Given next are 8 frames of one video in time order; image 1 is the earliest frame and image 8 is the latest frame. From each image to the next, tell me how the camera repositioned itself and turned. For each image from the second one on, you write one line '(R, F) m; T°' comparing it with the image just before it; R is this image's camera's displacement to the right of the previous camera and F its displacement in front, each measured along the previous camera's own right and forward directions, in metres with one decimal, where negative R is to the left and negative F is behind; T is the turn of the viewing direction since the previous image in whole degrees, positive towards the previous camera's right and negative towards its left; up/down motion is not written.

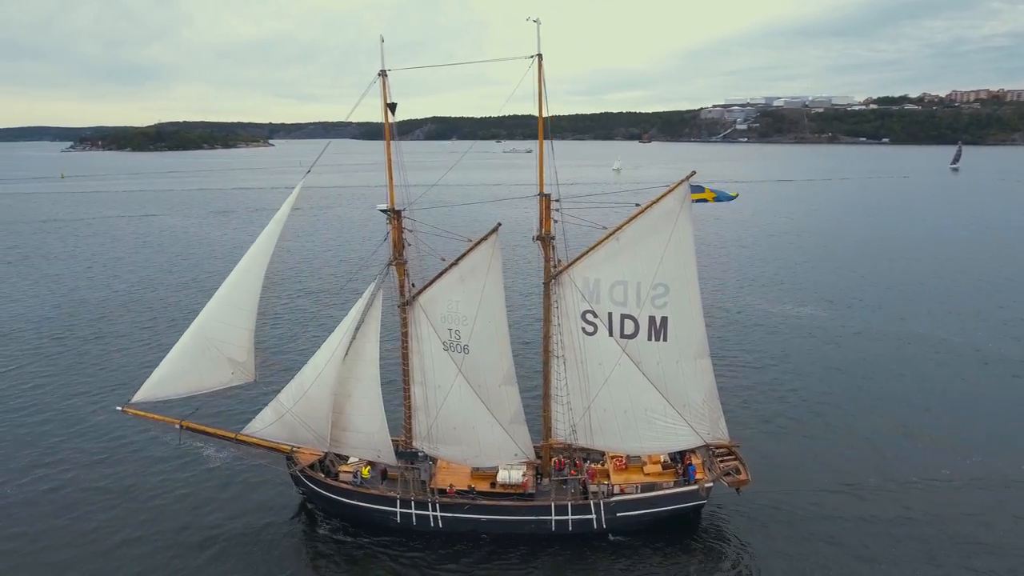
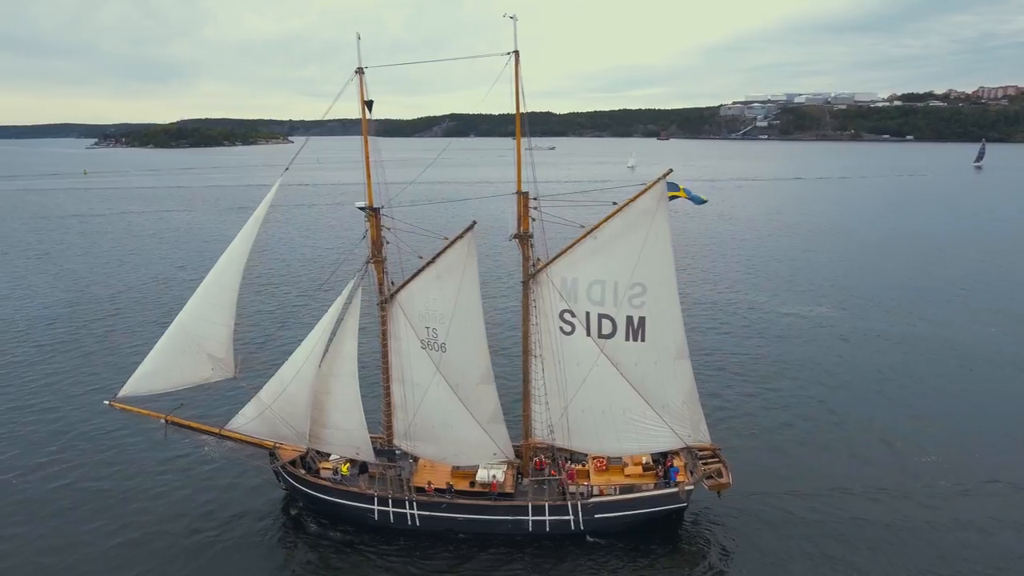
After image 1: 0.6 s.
(+1.6, +0.2) m; -2°
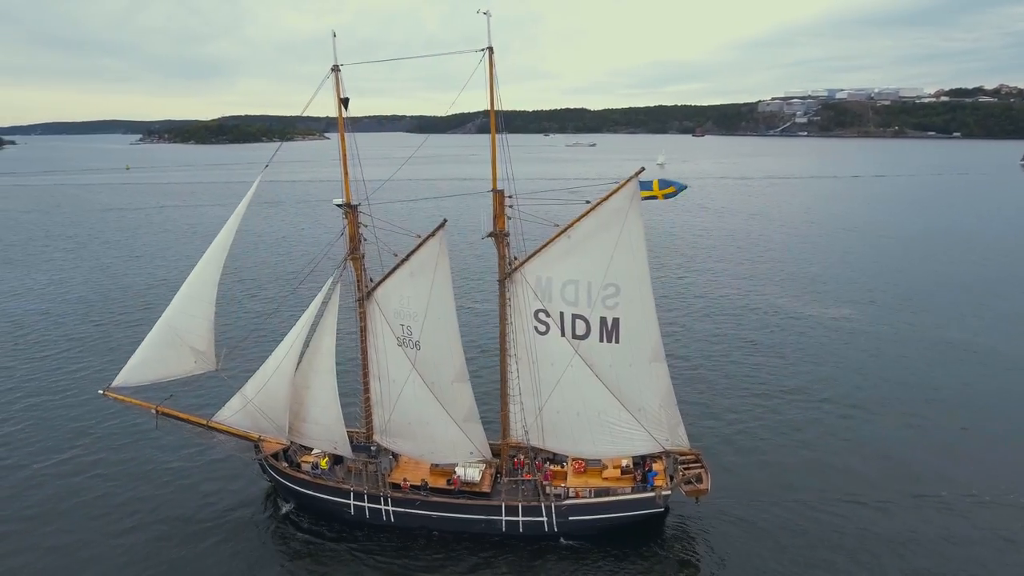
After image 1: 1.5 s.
(+2.3, +0.3) m; -3°
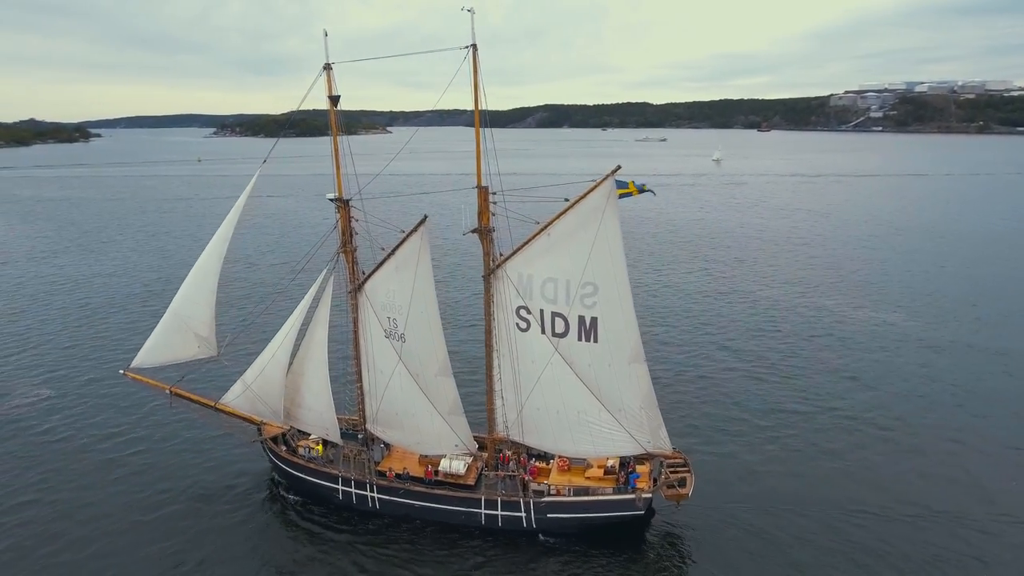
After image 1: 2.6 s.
(+3.0, 0.0) m; -6°
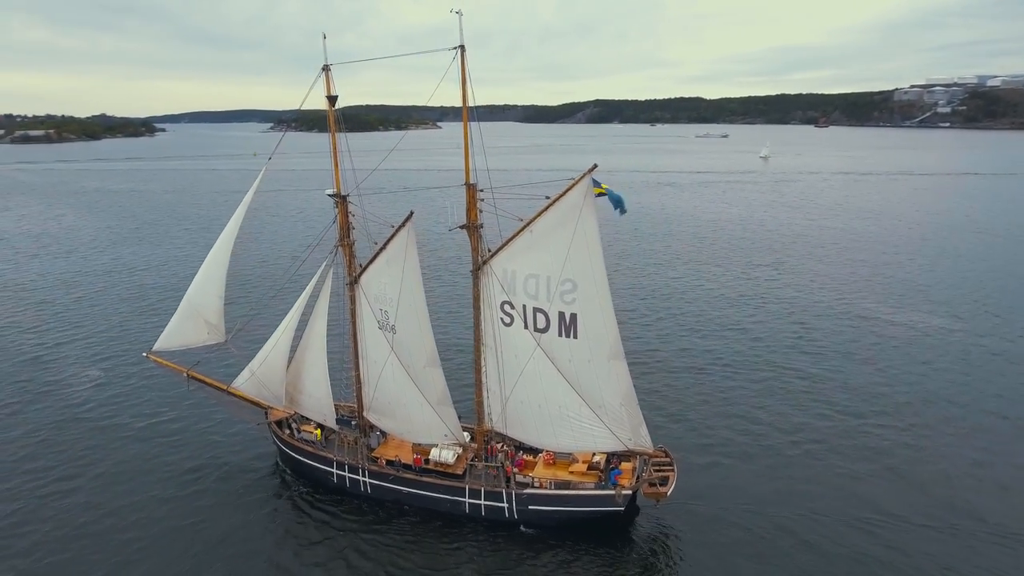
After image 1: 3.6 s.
(+2.6, -0.4) m; -5°
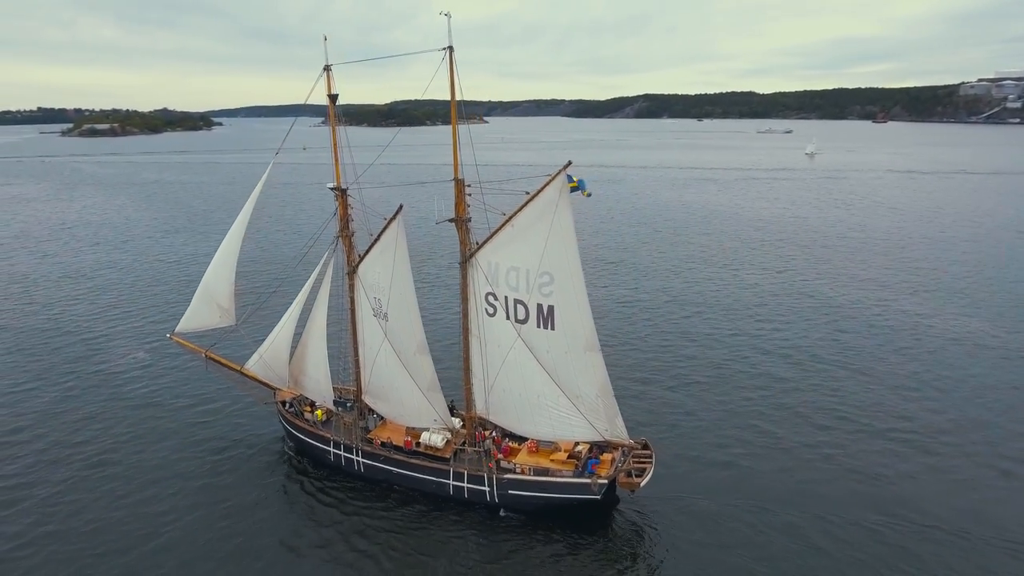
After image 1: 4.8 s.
(+2.6, -0.8) m; -4°
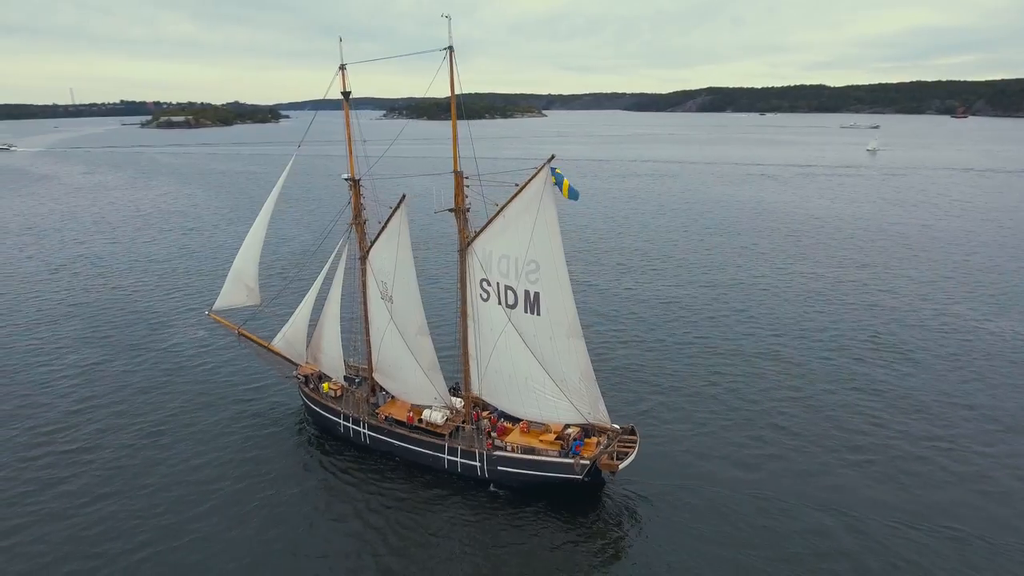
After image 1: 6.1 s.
(+2.9, -1.3) m; -5°
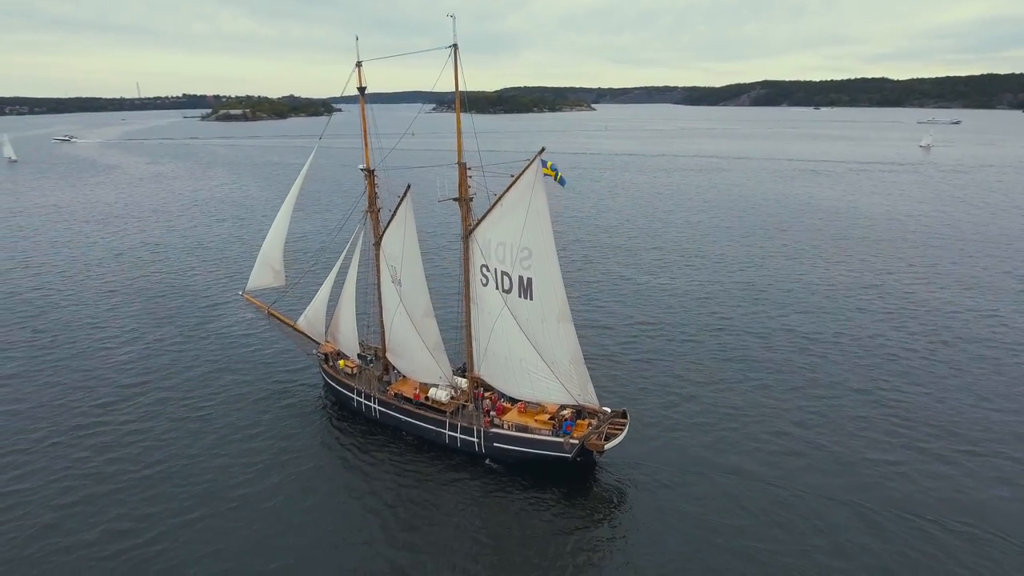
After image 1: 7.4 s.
(+2.4, -1.3) m; -4°
